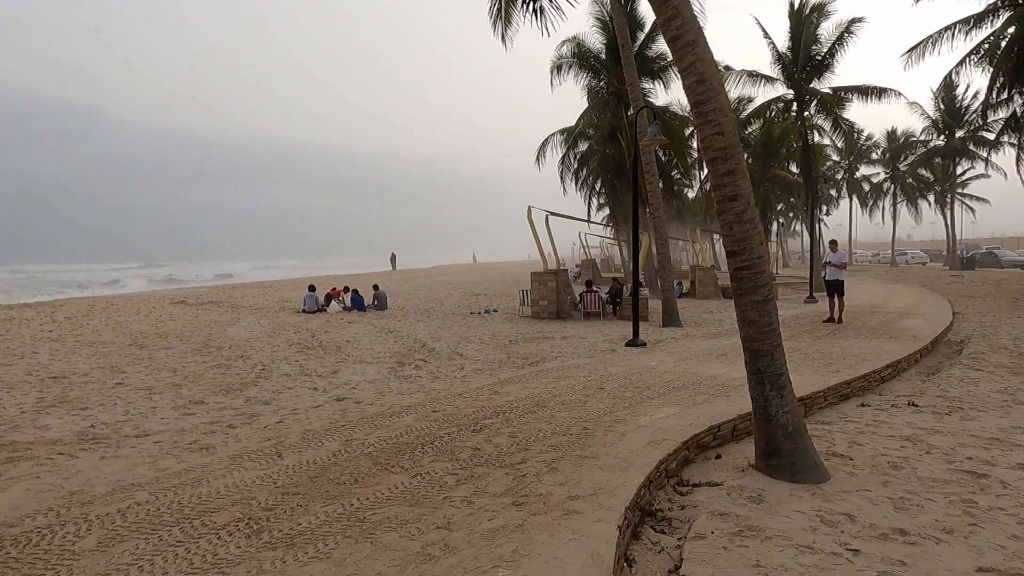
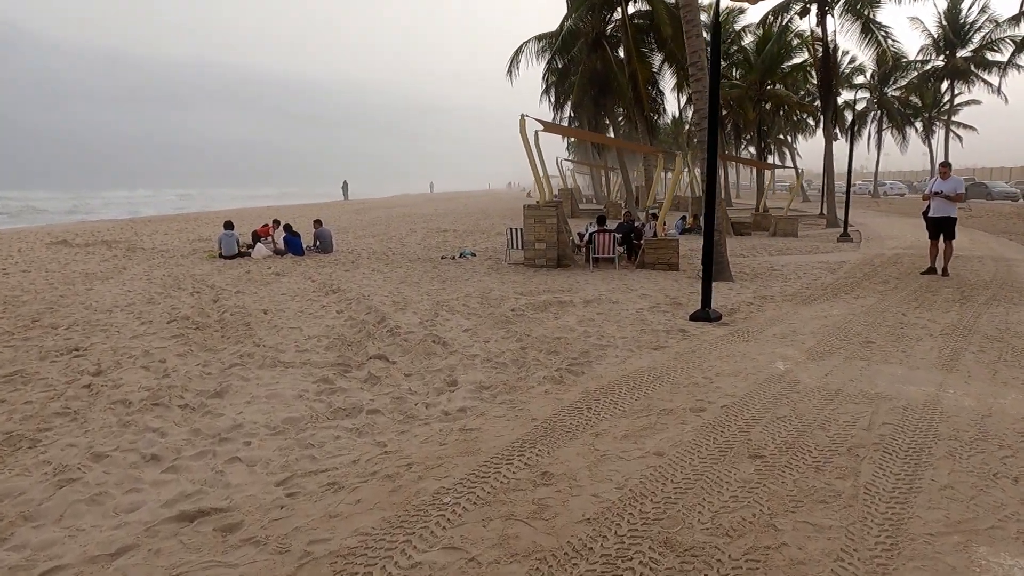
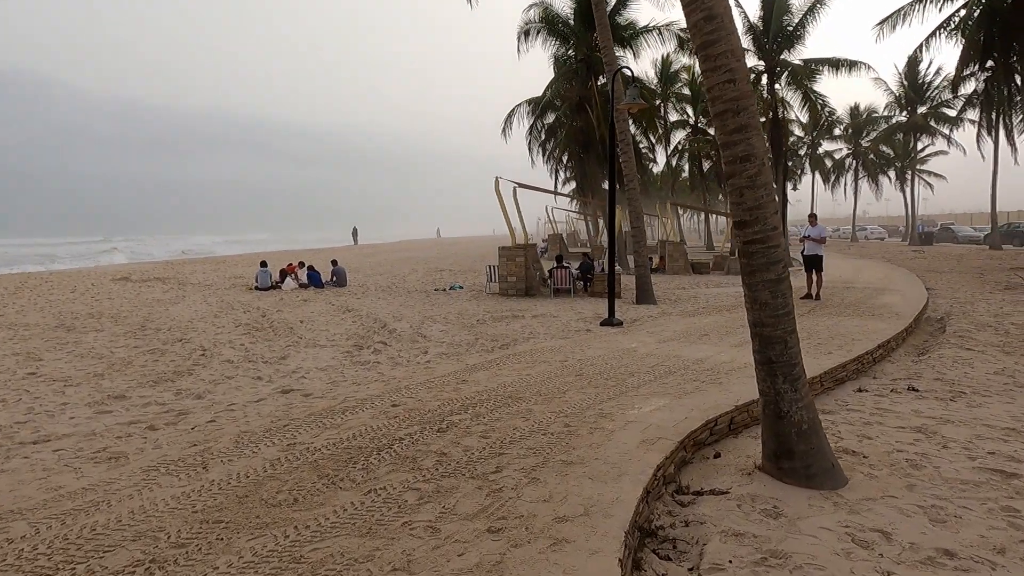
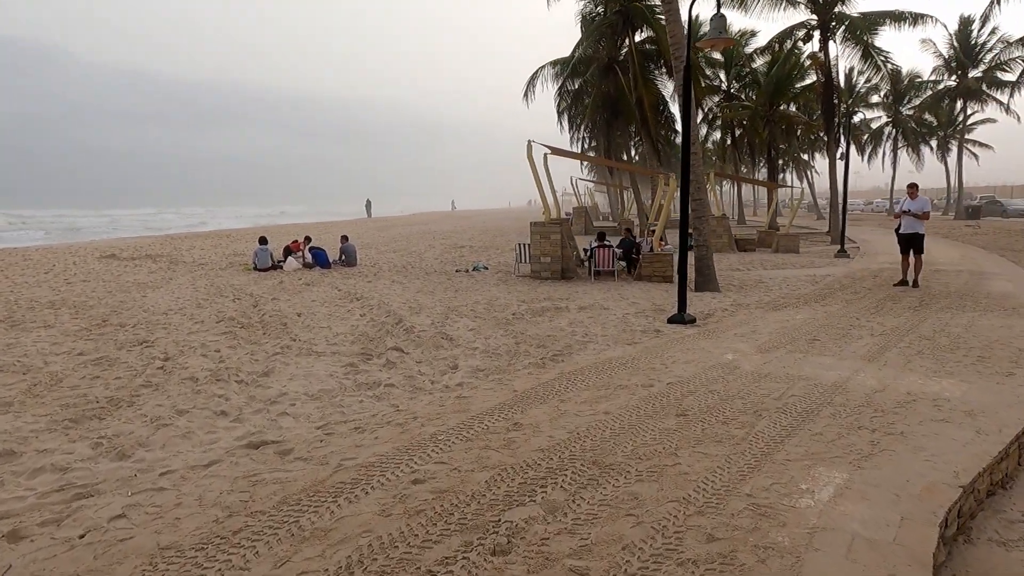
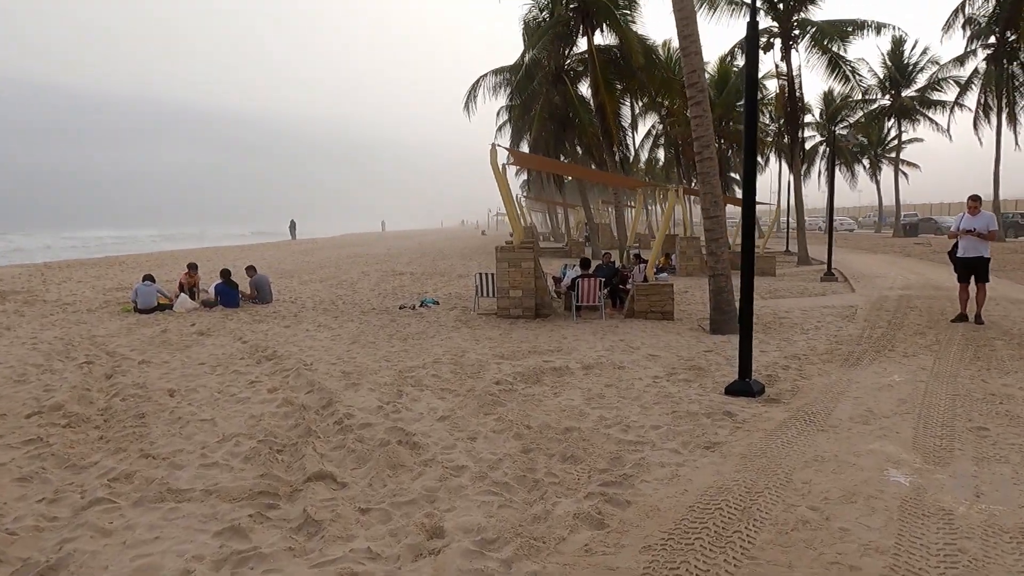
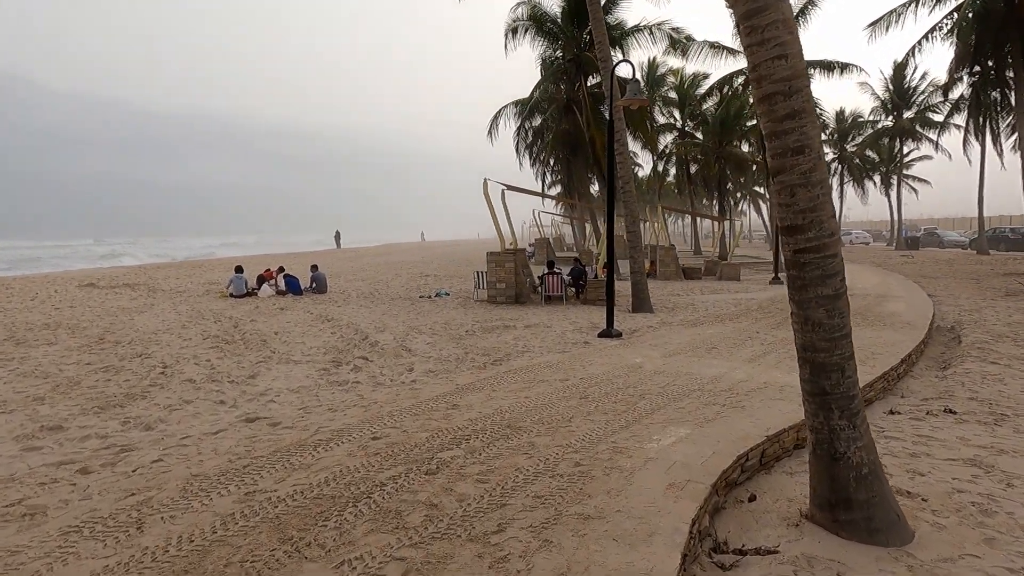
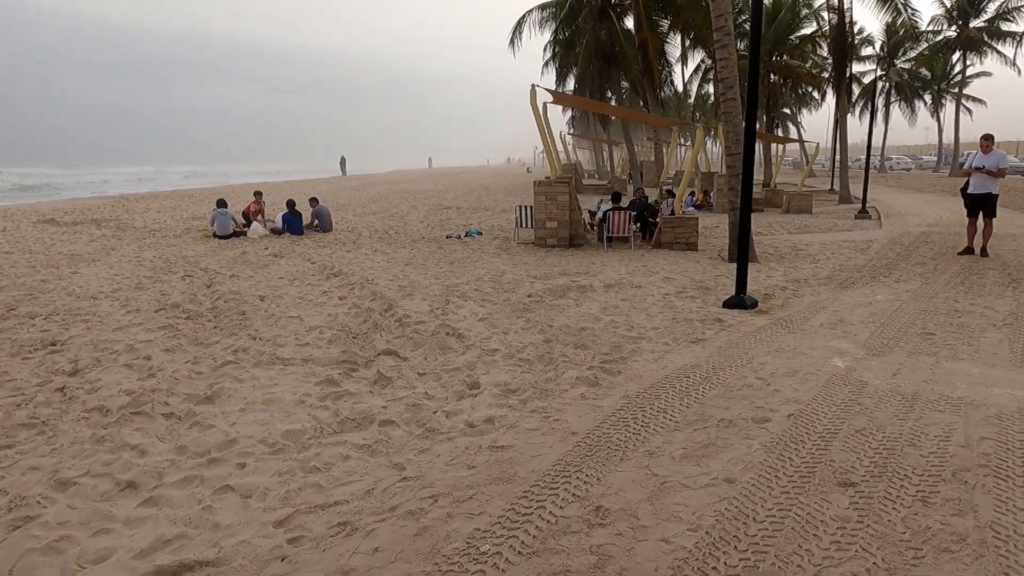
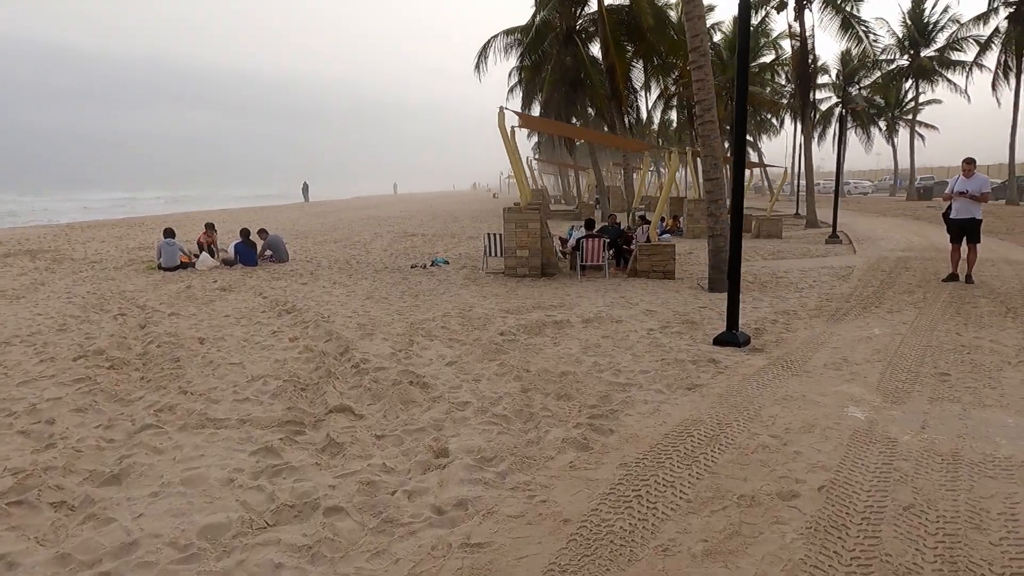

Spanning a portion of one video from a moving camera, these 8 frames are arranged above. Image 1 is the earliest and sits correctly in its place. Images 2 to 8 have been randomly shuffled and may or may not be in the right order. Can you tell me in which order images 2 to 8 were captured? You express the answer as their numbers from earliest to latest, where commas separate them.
3, 6, 4, 2, 7, 8, 5
